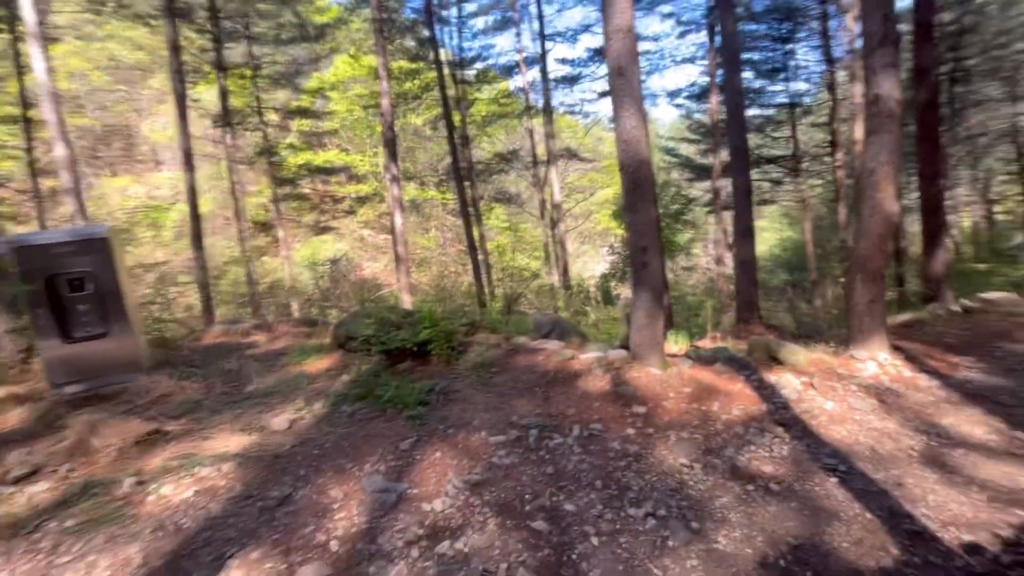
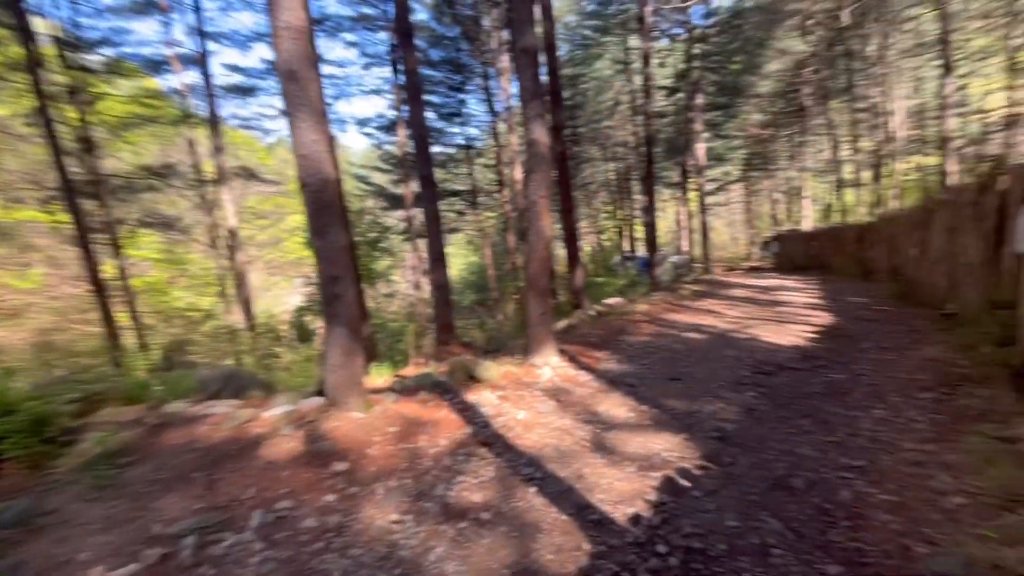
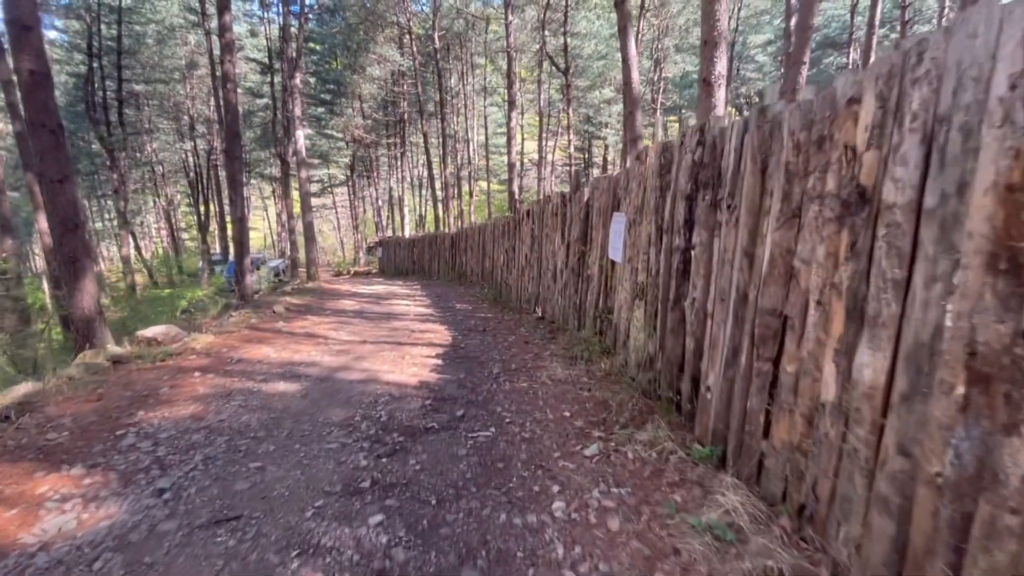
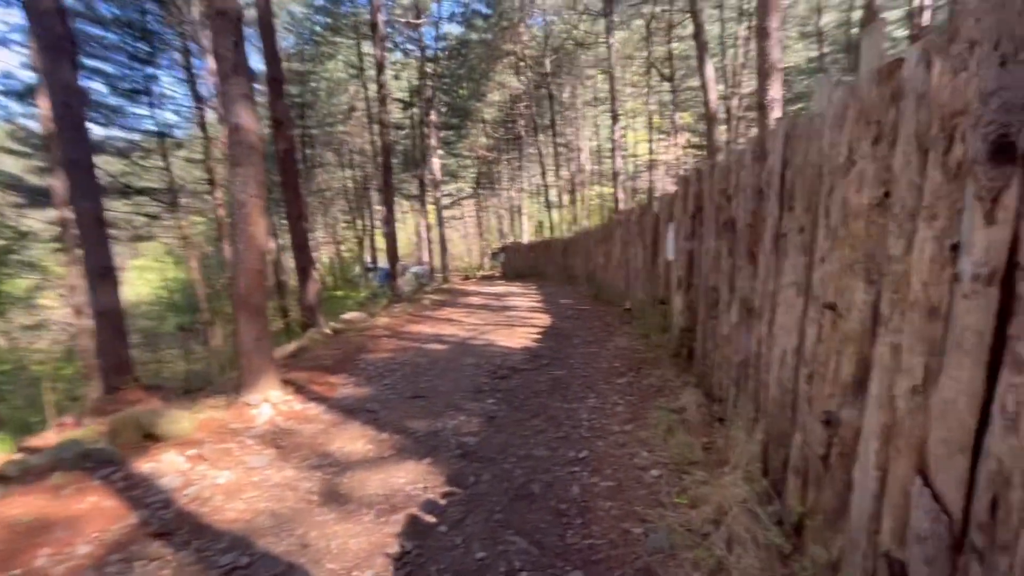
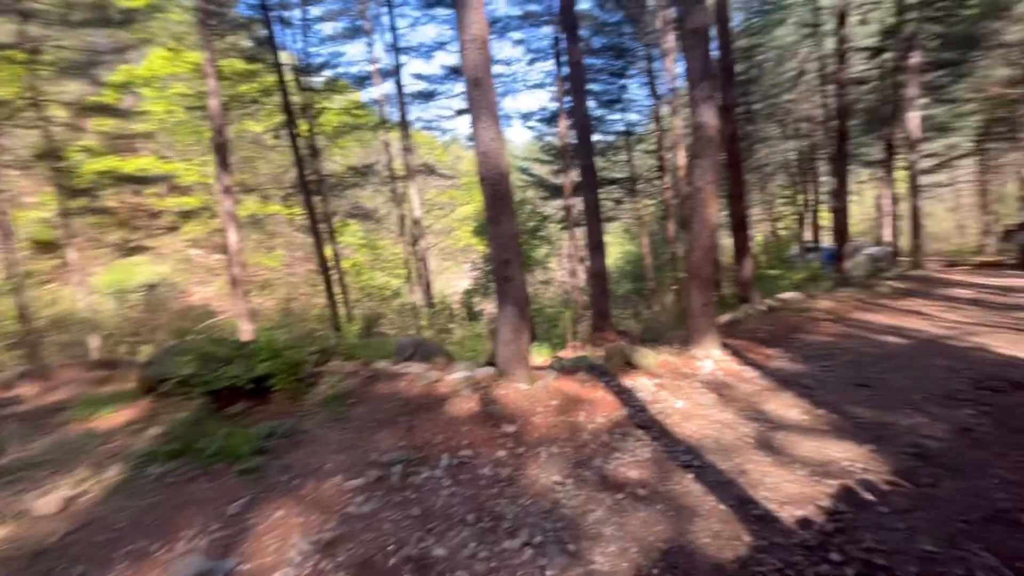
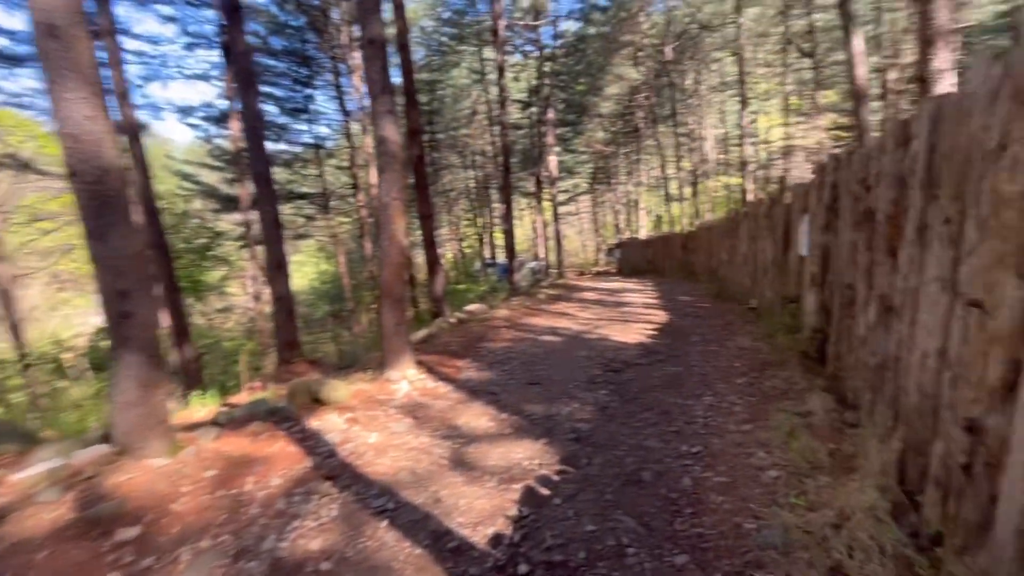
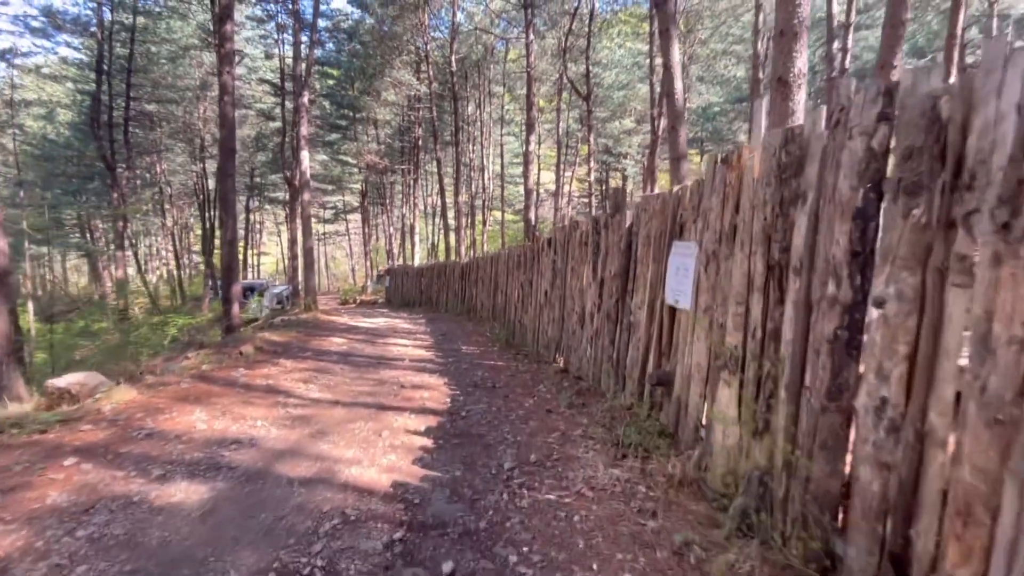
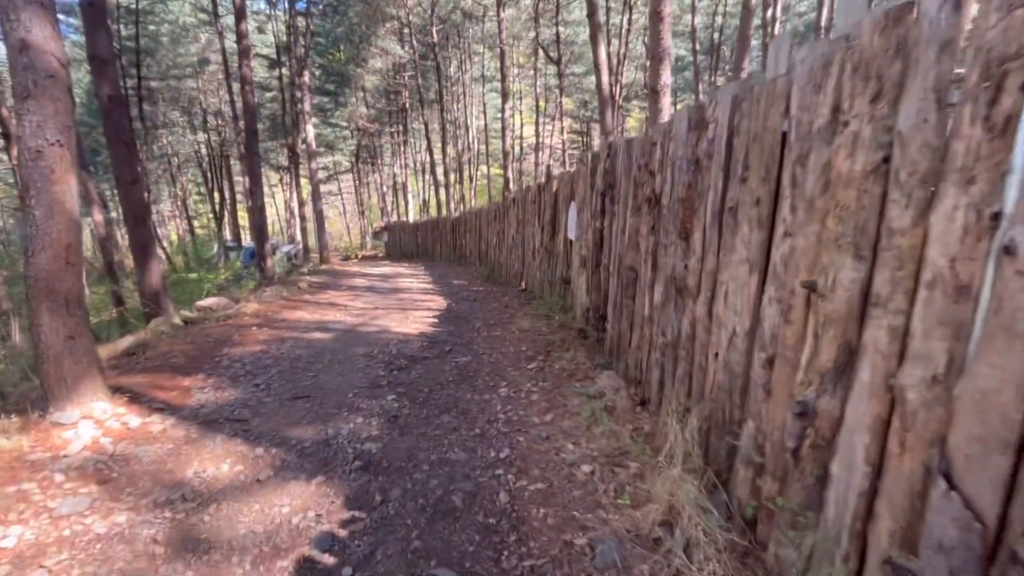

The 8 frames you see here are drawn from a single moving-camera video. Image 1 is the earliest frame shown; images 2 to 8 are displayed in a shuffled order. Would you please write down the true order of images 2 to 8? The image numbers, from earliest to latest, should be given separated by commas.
5, 2, 6, 4, 8, 3, 7
